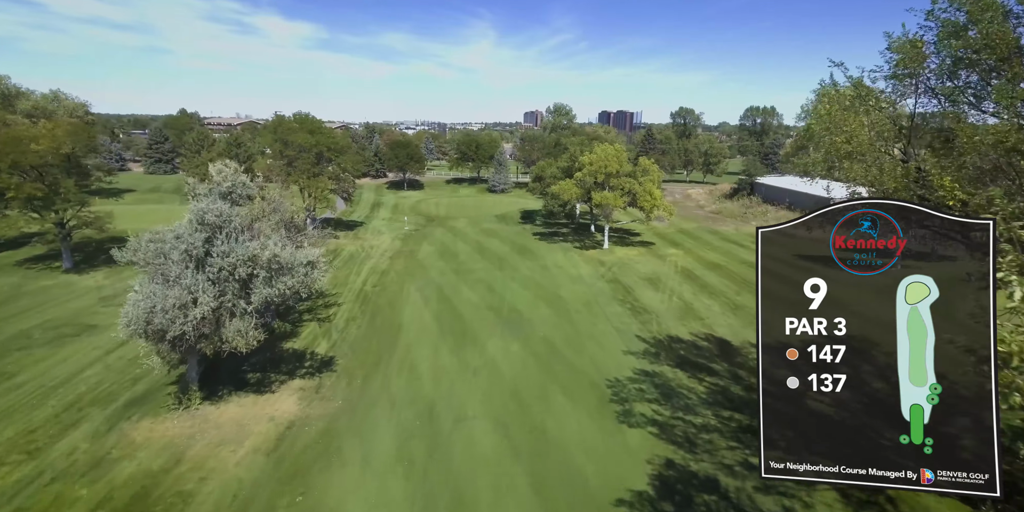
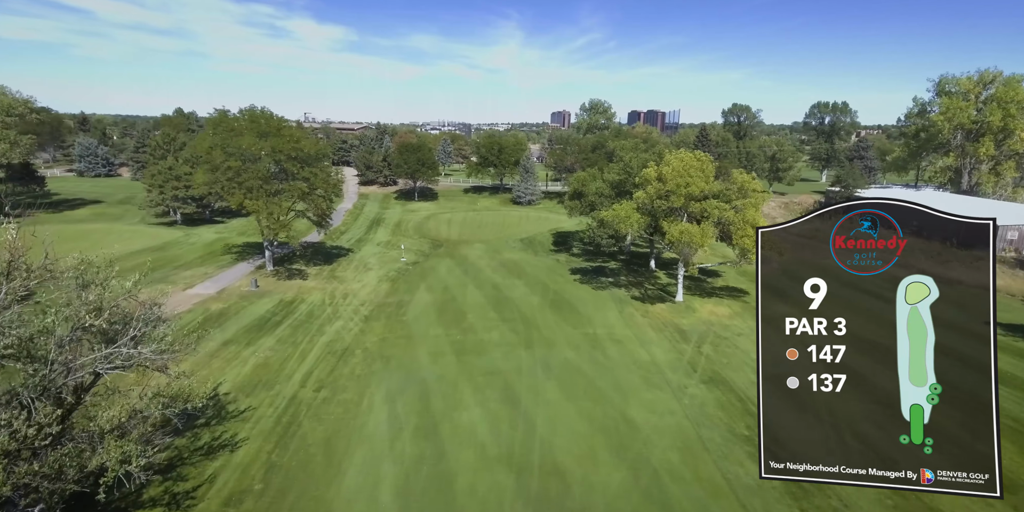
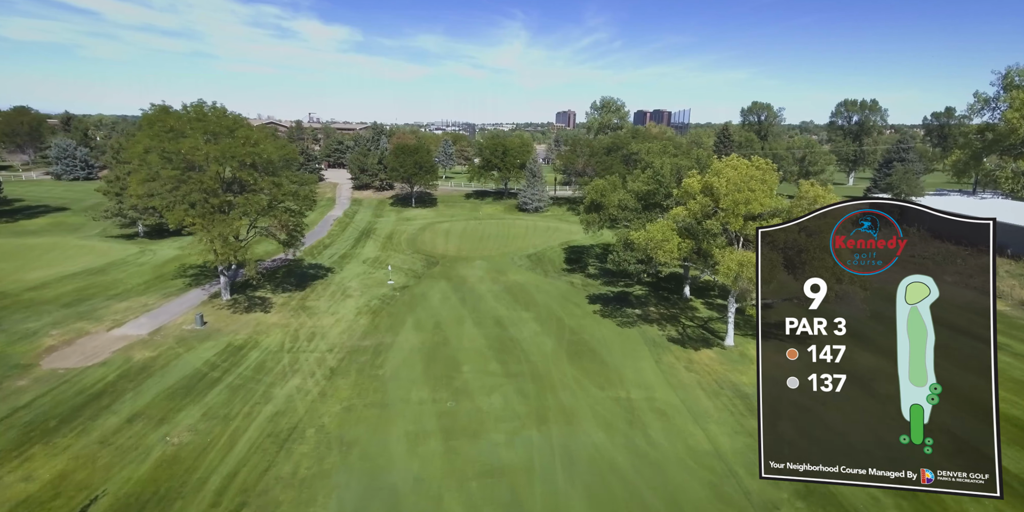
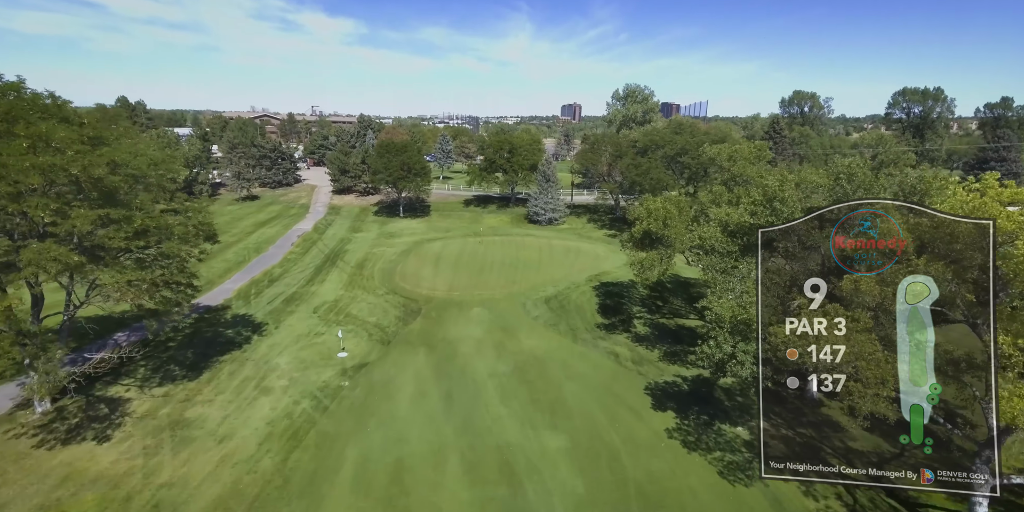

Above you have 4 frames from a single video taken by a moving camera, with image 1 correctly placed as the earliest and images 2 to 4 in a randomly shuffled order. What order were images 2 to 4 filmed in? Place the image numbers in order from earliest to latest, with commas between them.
2, 3, 4
